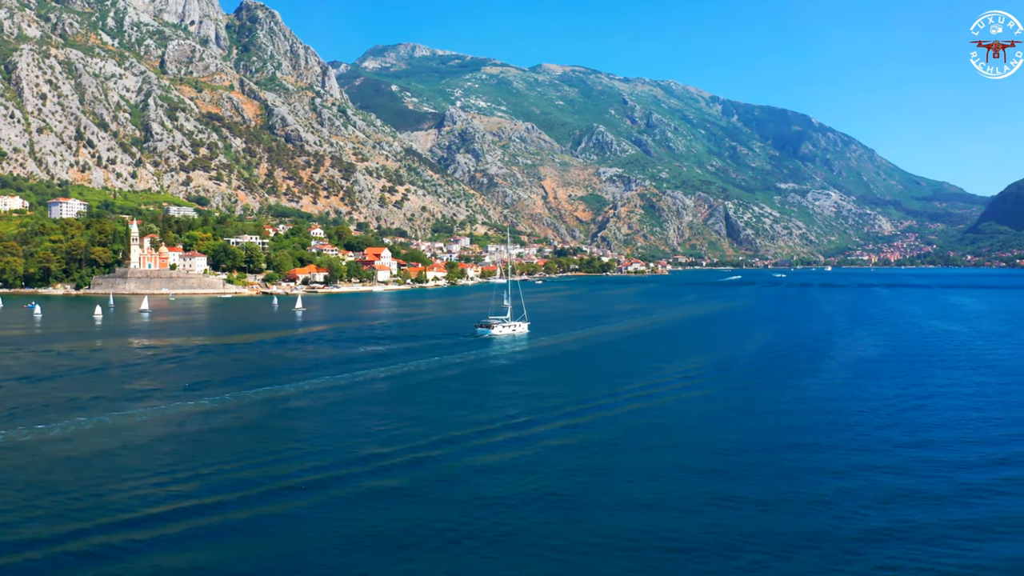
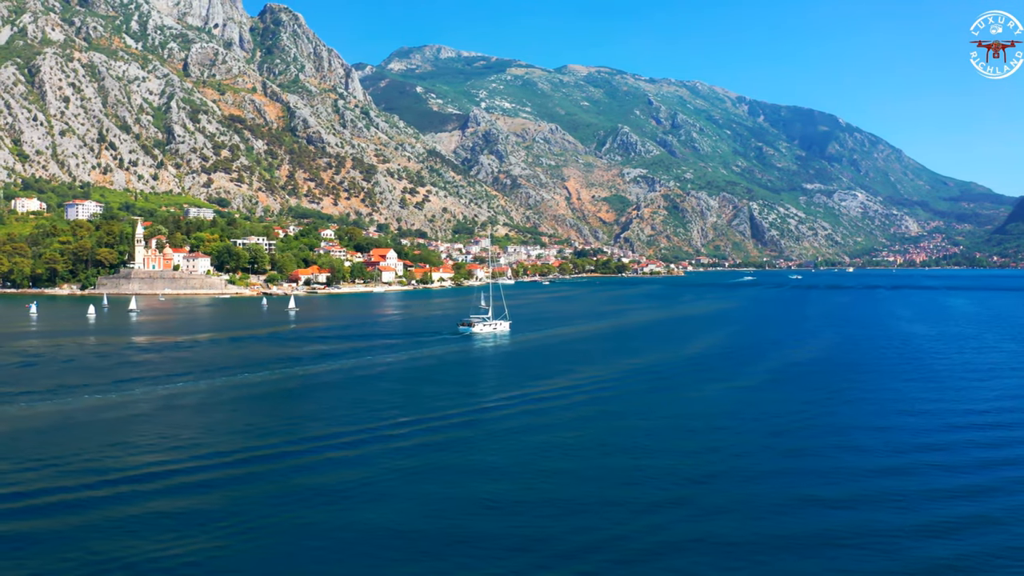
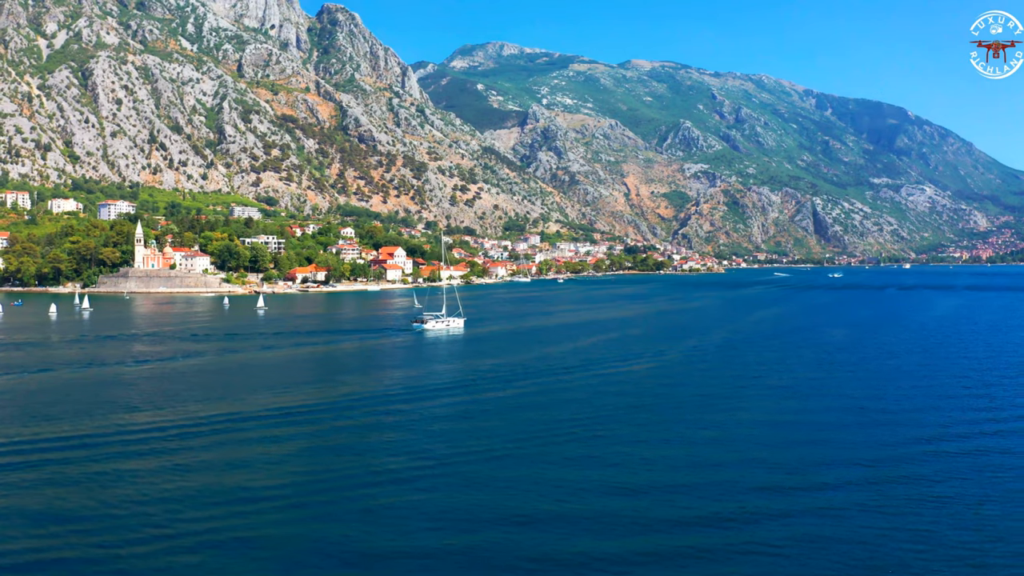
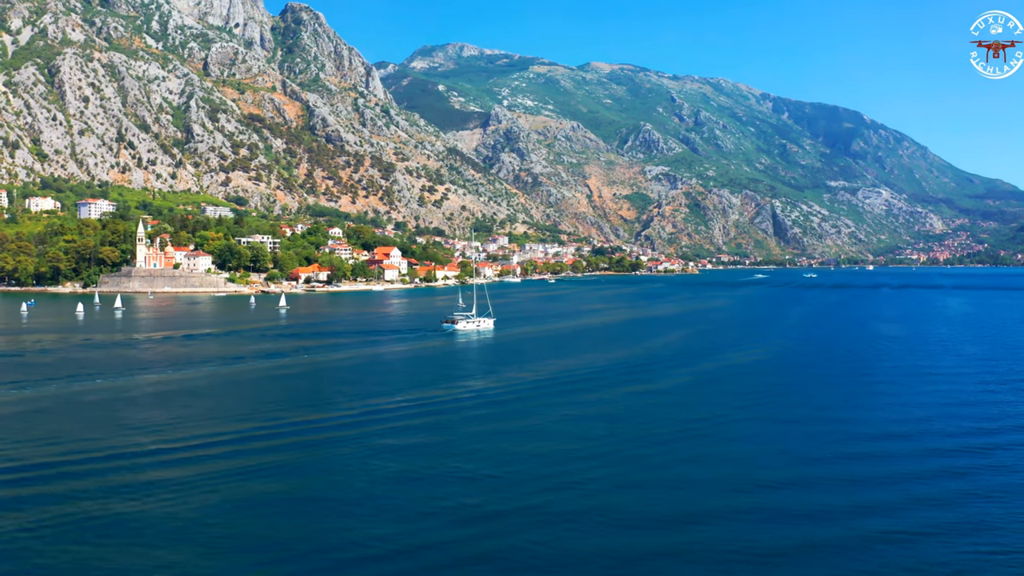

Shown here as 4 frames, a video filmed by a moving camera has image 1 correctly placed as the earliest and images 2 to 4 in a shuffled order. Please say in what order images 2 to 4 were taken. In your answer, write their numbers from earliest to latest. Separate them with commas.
2, 4, 3
